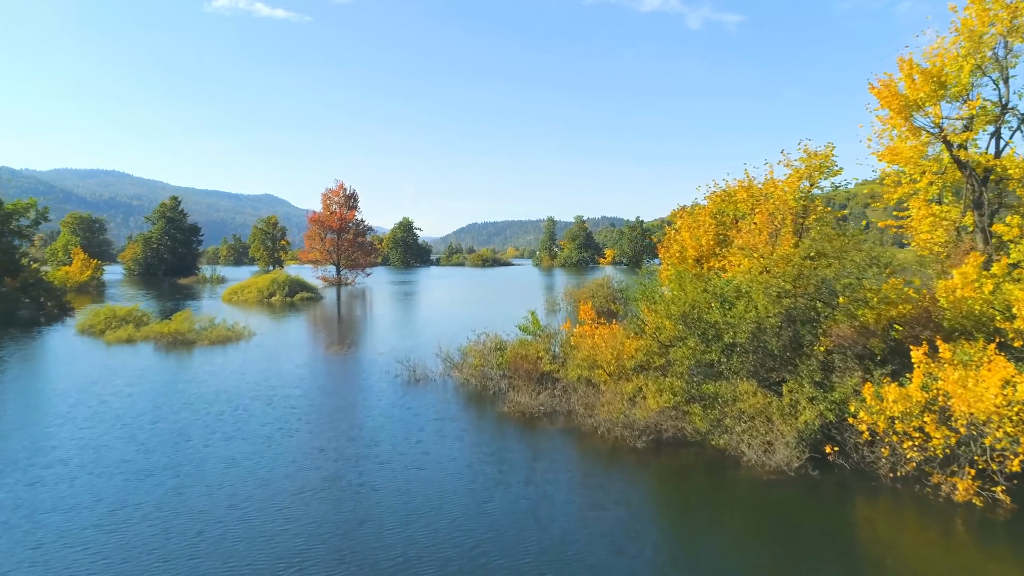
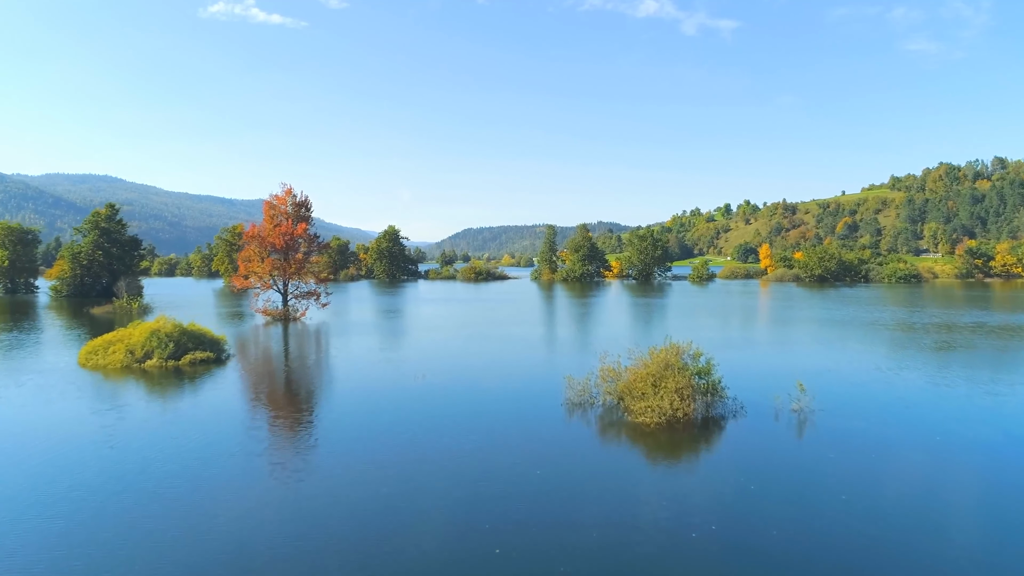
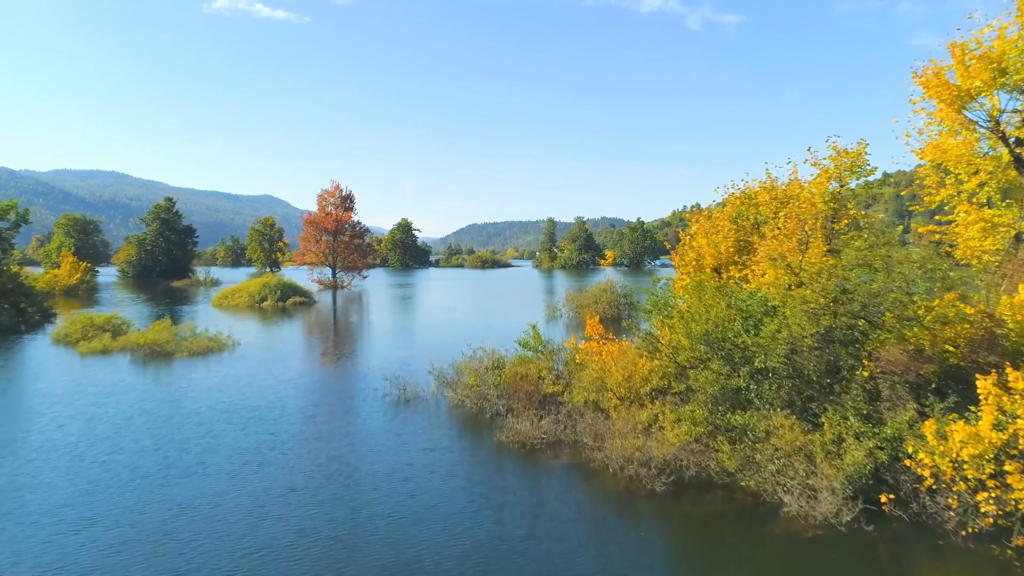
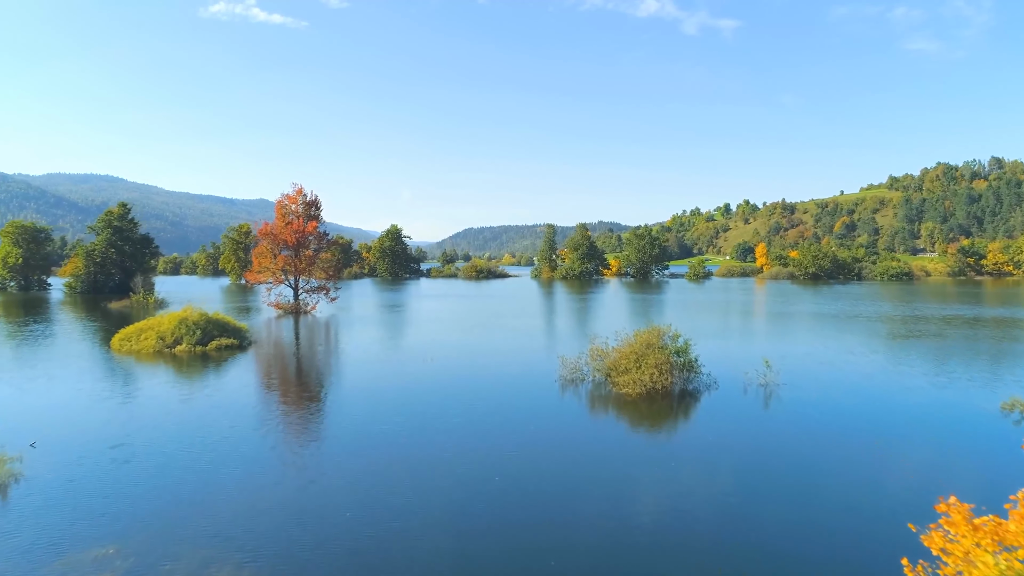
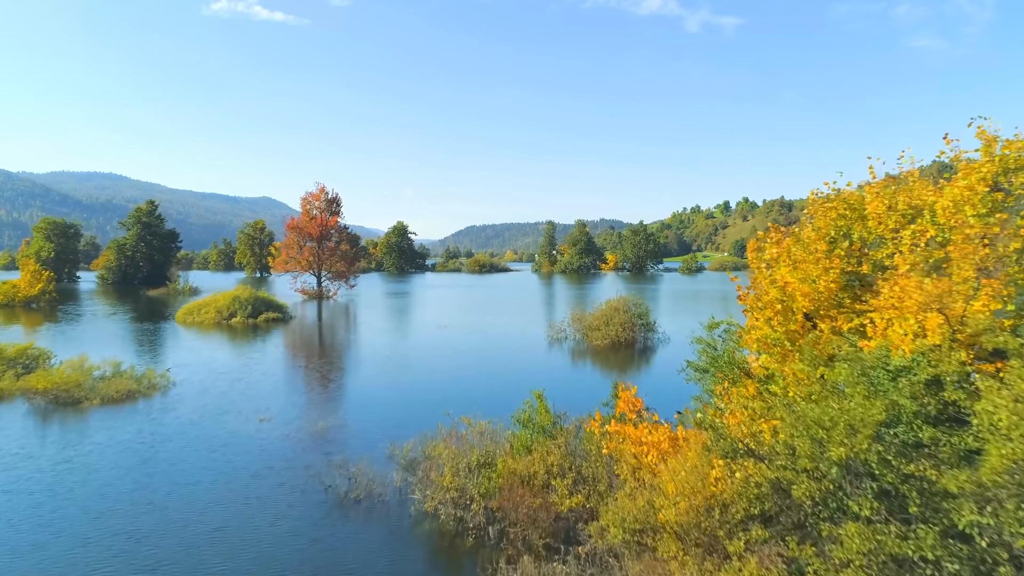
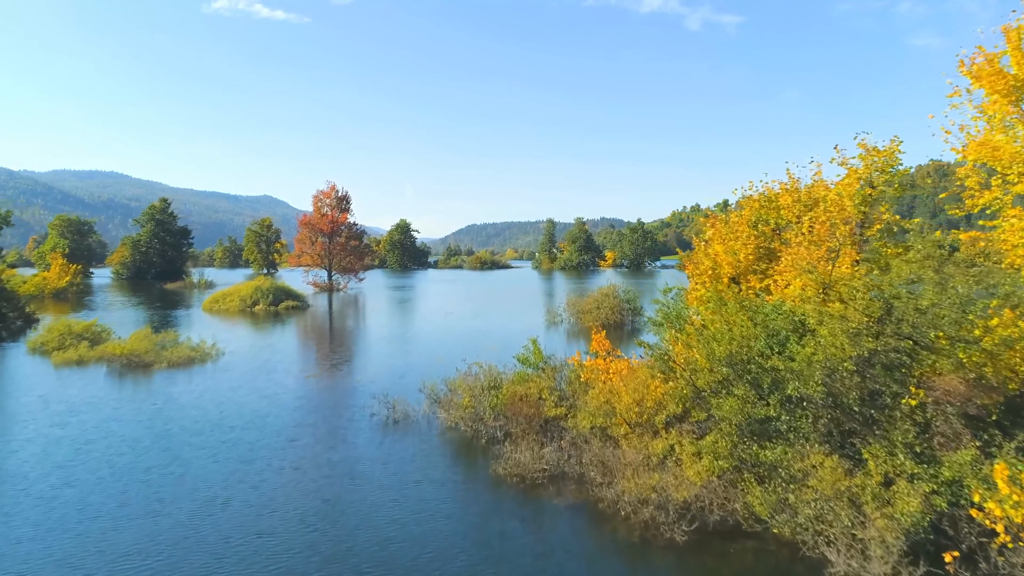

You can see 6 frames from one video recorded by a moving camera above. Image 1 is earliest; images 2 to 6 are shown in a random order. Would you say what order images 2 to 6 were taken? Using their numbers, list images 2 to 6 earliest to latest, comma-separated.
3, 6, 5, 4, 2
